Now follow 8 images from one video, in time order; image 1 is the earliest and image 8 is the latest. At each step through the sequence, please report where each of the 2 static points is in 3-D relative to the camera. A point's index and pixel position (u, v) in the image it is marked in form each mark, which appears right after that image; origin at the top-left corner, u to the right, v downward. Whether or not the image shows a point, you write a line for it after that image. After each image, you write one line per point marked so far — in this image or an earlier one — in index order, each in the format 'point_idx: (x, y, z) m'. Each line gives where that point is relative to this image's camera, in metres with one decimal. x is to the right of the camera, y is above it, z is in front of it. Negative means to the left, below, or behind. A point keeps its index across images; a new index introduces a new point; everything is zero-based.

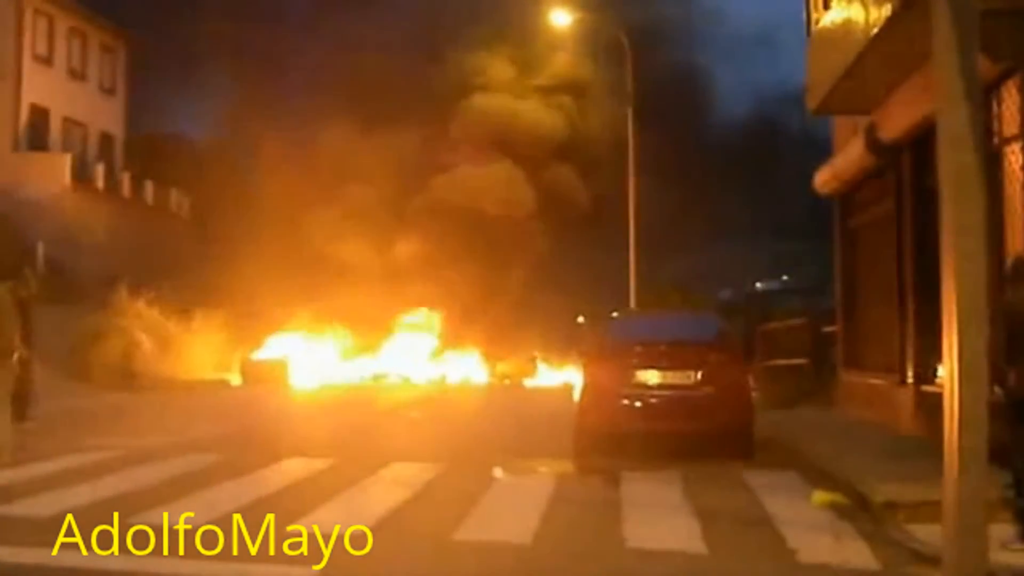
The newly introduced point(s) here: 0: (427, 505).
0: (-0.9, -2.1, +15.0) m
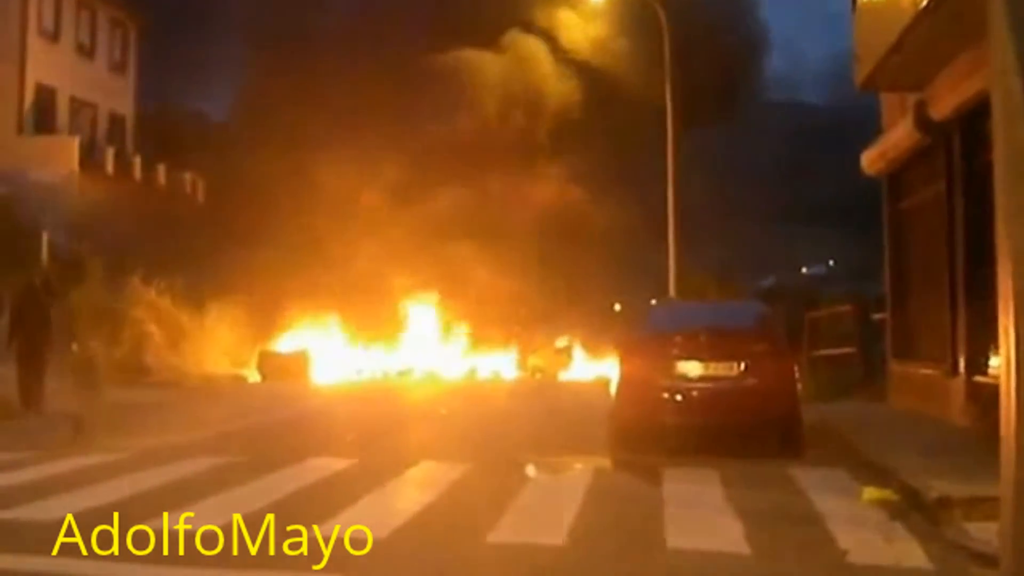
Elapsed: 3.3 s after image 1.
0: (-0.6, -1.9, +14.2) m
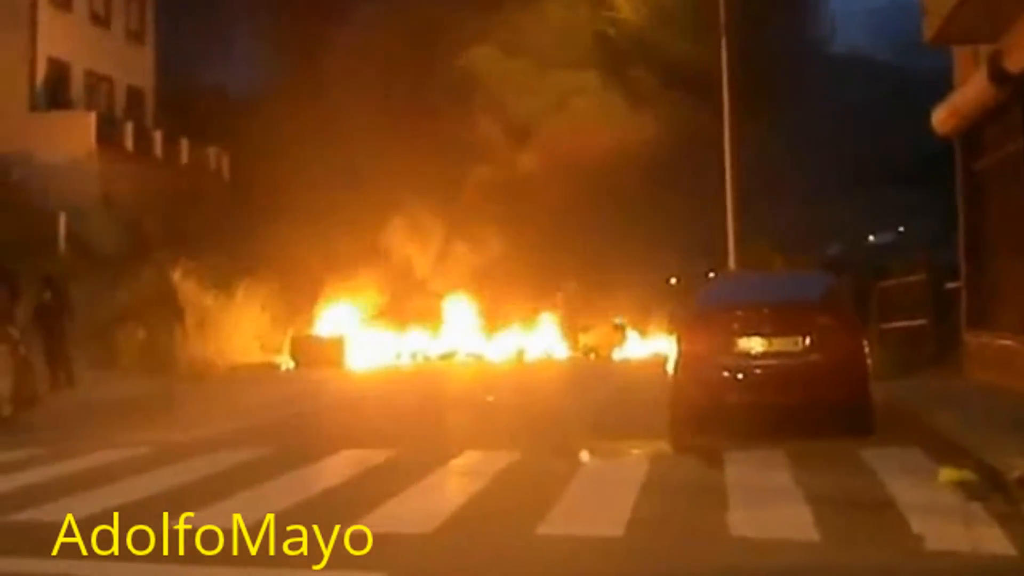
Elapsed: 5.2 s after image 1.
0: (-0.1, -1.7, +13.2) m
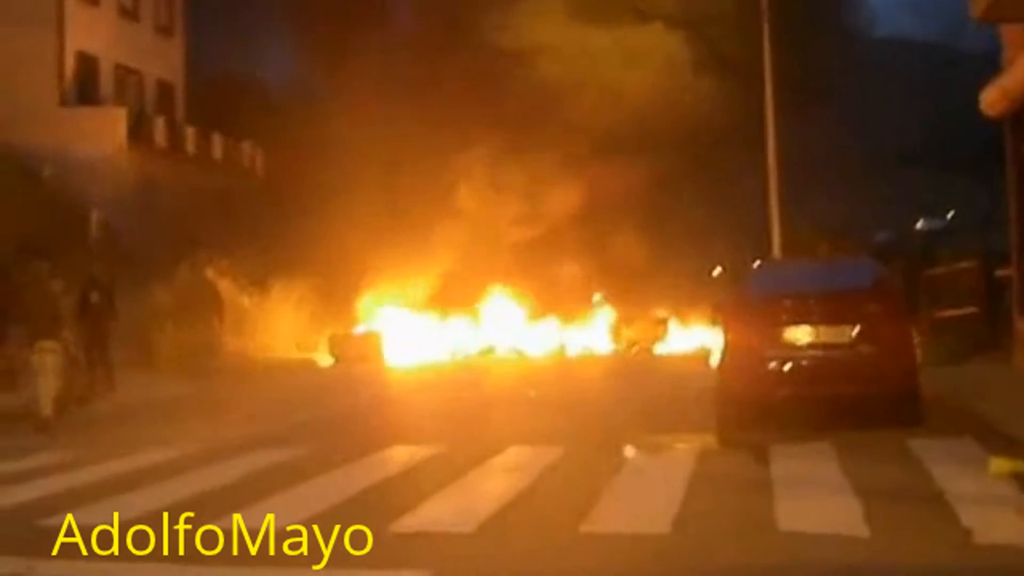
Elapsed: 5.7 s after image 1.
0: (+0.2, -1.7, +12.9) m
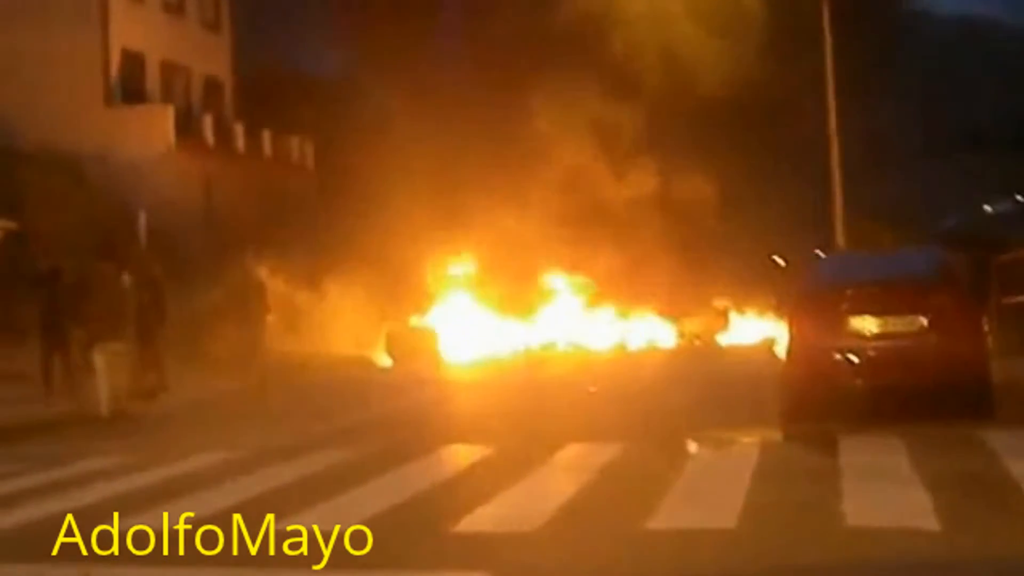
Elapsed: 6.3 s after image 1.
0: (+0.7, -1.6, +12.6) m
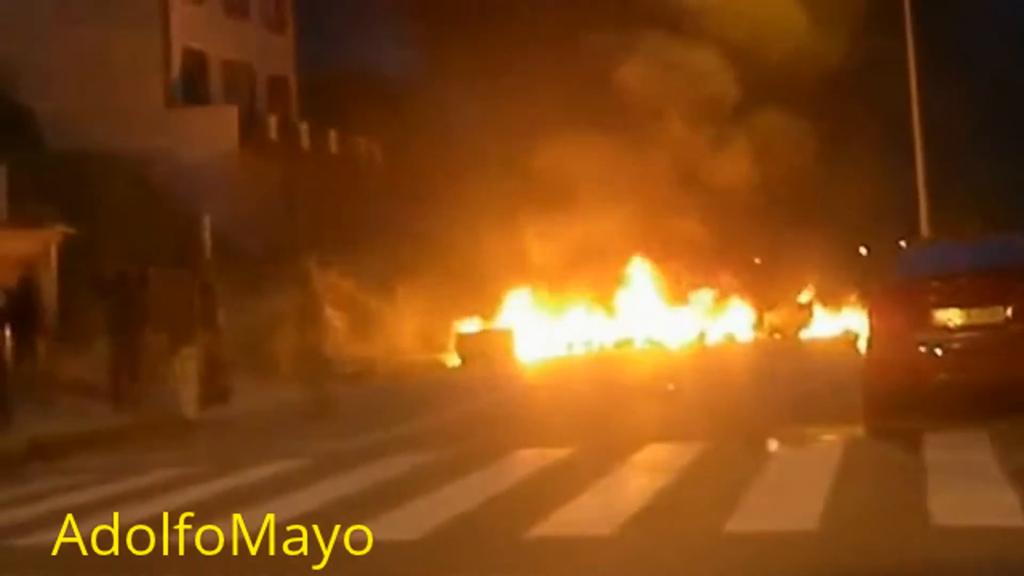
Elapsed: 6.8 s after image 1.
0: (+1.3, -1.6, +12.2) m
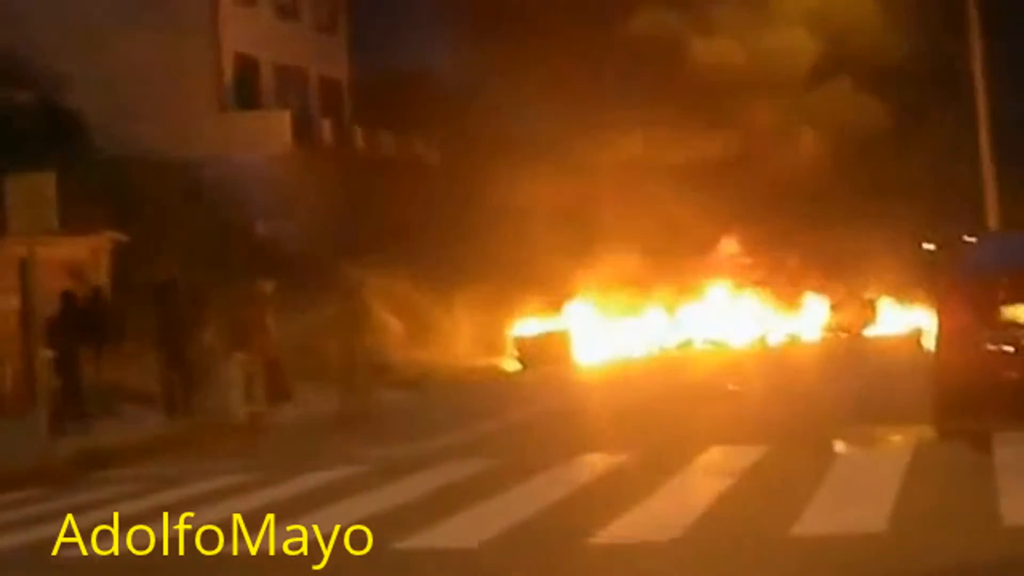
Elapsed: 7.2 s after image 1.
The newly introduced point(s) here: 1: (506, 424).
0: (+1.8, -1.6, +11.9) m
1: (-0.1, -1.5, +18.1) m
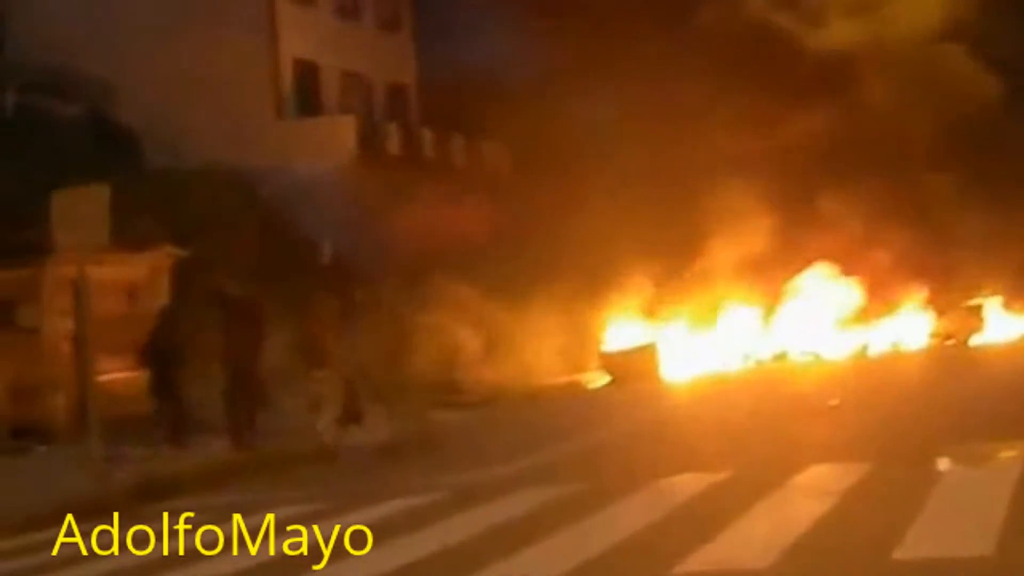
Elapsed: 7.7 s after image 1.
0: (+2.4, -1.6, +11.1) m
1: (+0.7, -1.7, +17.3) m
